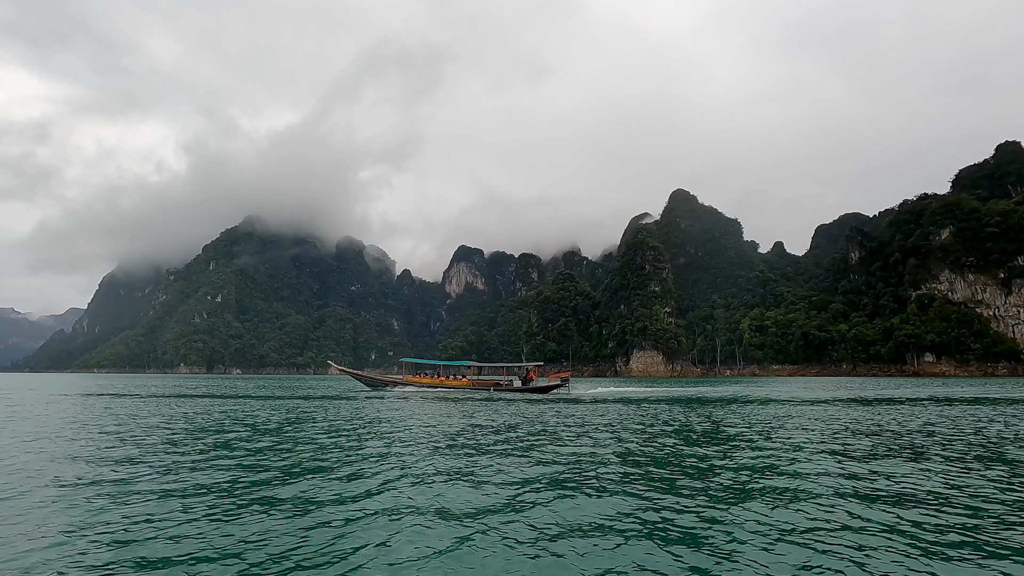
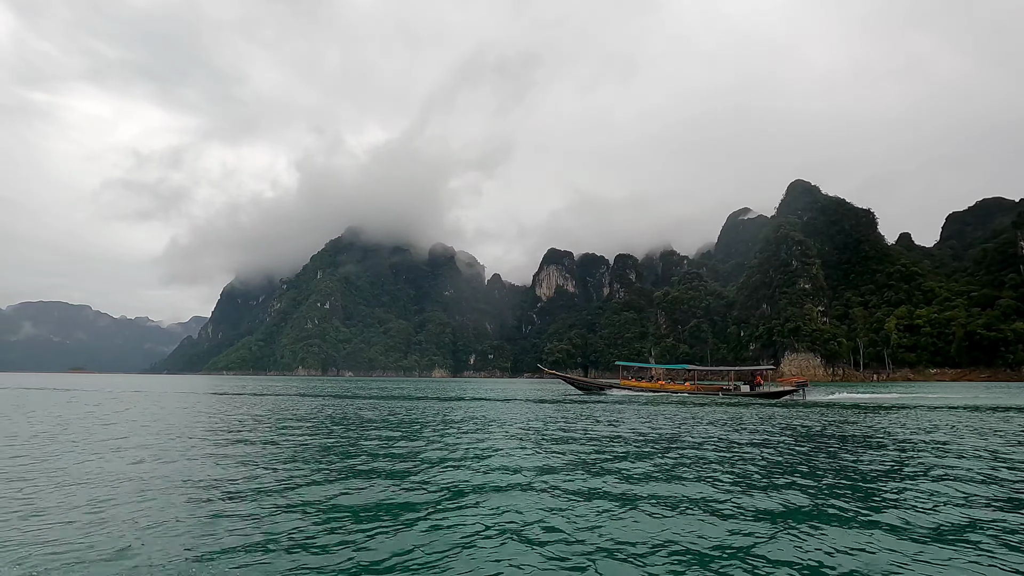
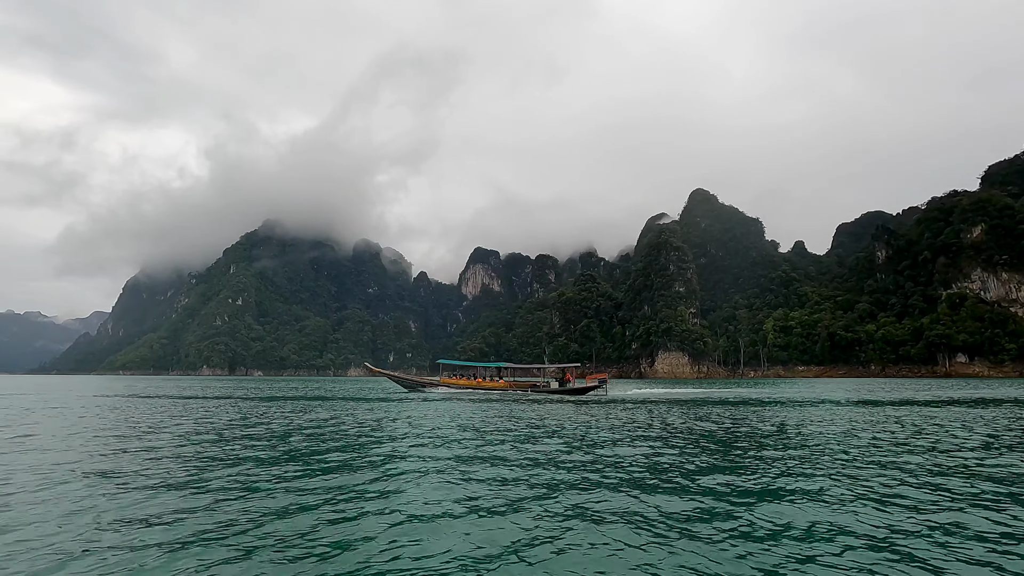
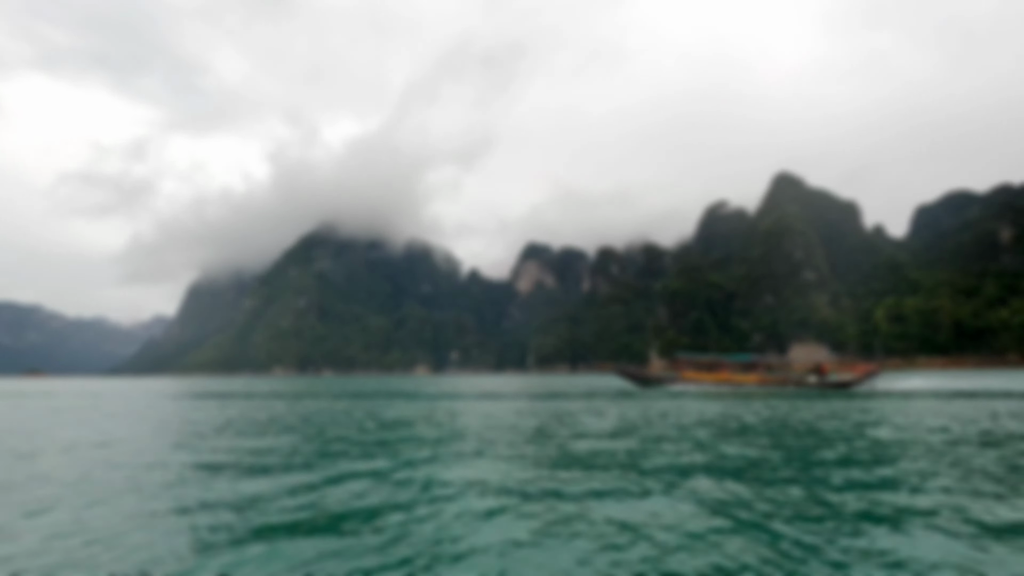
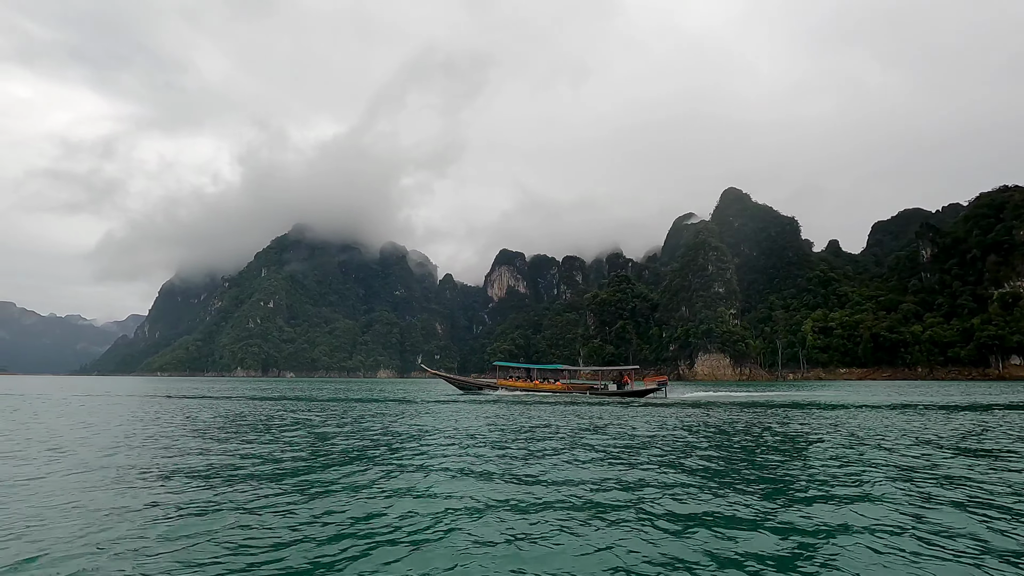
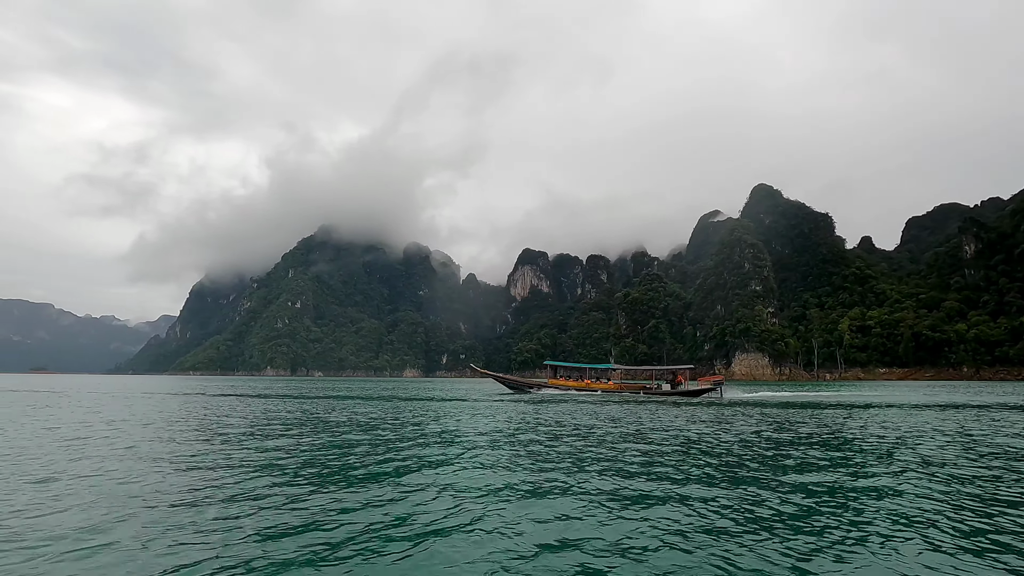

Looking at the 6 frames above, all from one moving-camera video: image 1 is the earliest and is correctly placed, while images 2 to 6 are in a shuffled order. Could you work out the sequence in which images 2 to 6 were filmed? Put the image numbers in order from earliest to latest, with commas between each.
3, 5, 6, 2, 4
